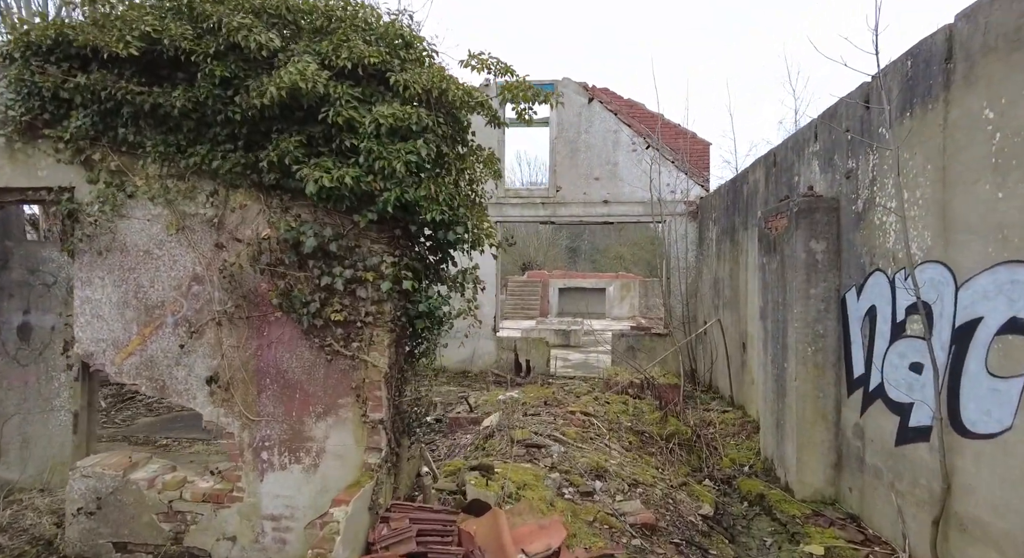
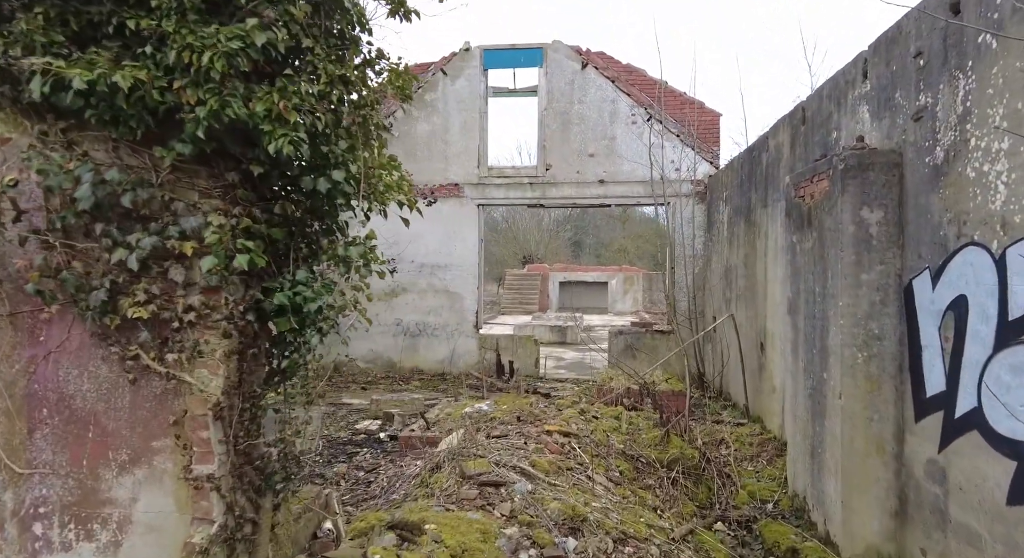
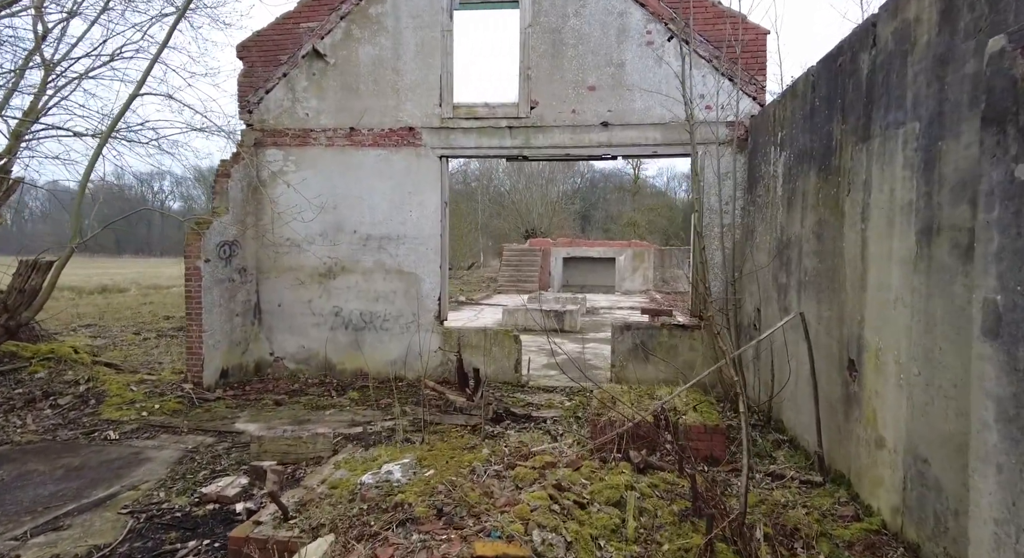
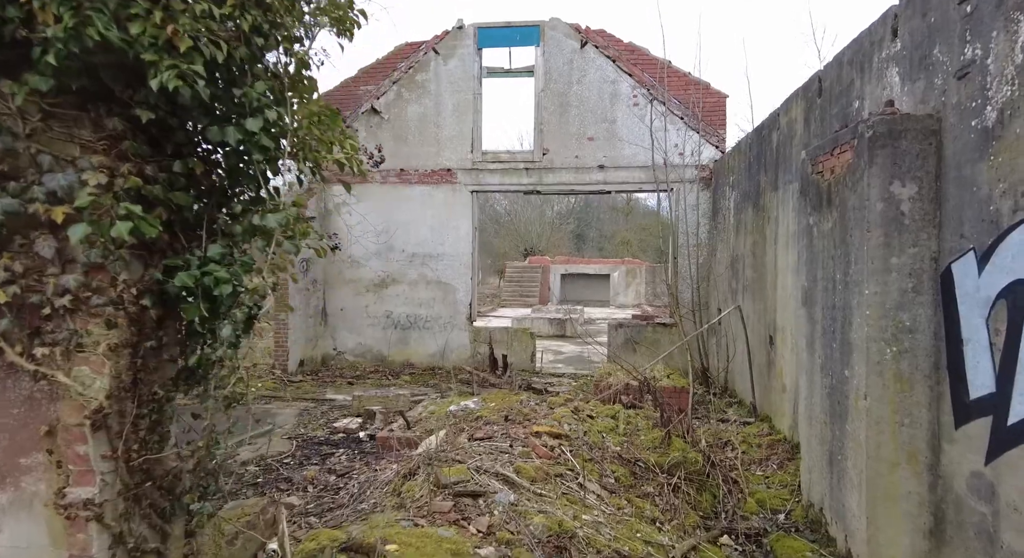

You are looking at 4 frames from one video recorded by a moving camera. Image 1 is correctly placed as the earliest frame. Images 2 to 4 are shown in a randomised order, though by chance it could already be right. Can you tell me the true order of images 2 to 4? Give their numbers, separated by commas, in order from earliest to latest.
2, 4, 3
